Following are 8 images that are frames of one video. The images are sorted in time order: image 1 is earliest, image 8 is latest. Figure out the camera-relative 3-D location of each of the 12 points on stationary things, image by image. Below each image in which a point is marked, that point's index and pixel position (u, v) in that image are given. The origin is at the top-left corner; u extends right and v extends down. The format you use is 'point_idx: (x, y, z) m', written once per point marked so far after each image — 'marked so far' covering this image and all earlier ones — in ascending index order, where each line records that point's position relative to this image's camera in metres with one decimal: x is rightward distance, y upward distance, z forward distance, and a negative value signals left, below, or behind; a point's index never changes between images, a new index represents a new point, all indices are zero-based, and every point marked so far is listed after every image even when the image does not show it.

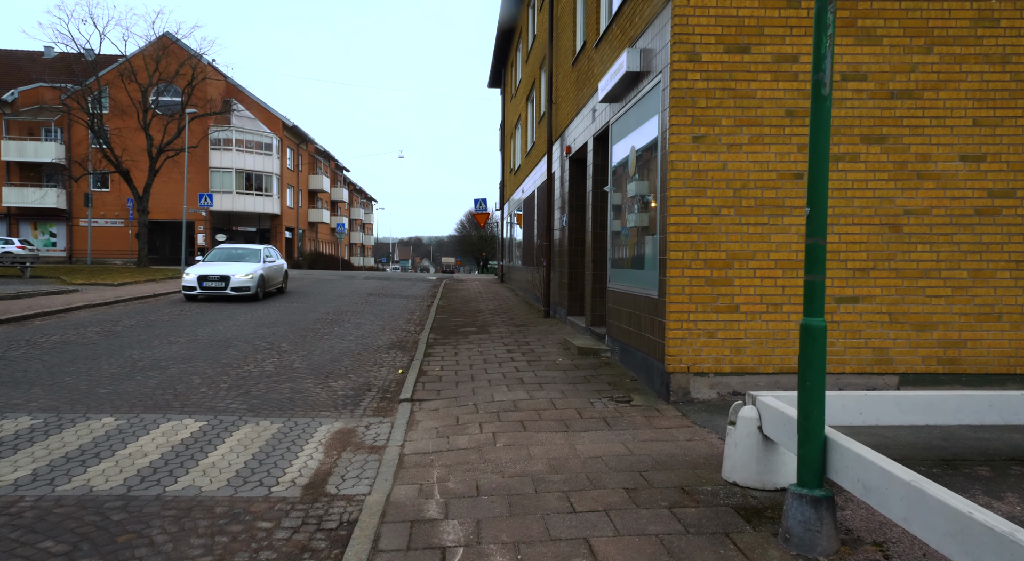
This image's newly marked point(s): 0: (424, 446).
0: (-0.7, -1.2, +4.9) m
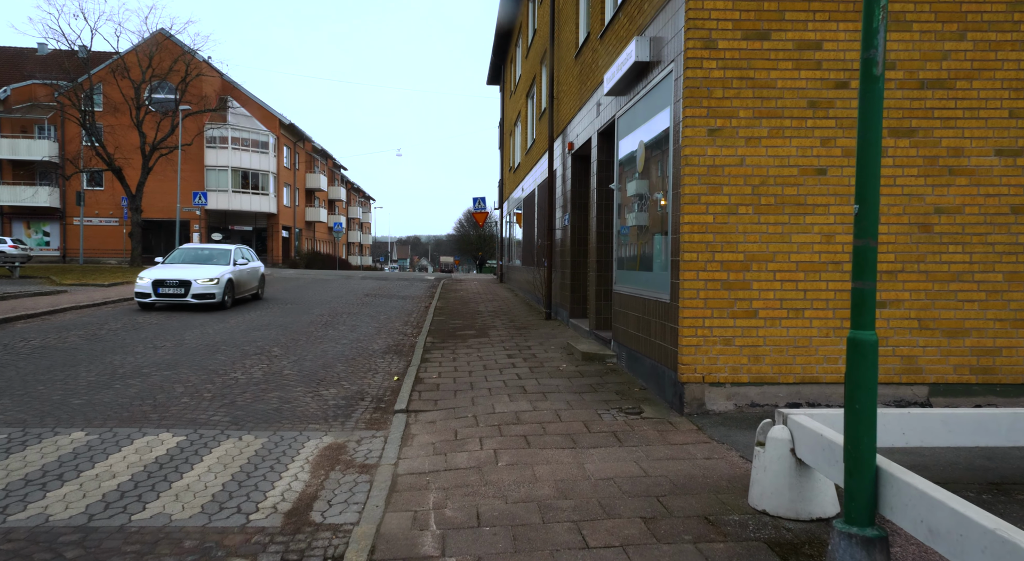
0: (-0.6, -1.3, +4.5) m
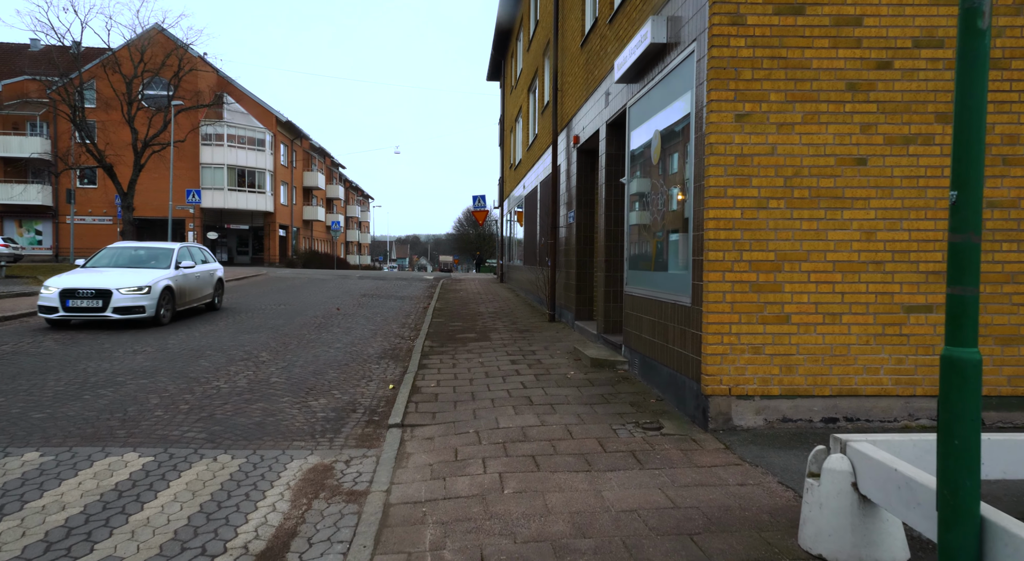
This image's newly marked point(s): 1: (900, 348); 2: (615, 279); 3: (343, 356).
0: (-0.6, -1.3, +3.9) m
1: (+2.9, -0.5, +4.8) m
2: (+1.4, 0.0, +8.6) m
3: (-2.3, -1.1, +9.0) m
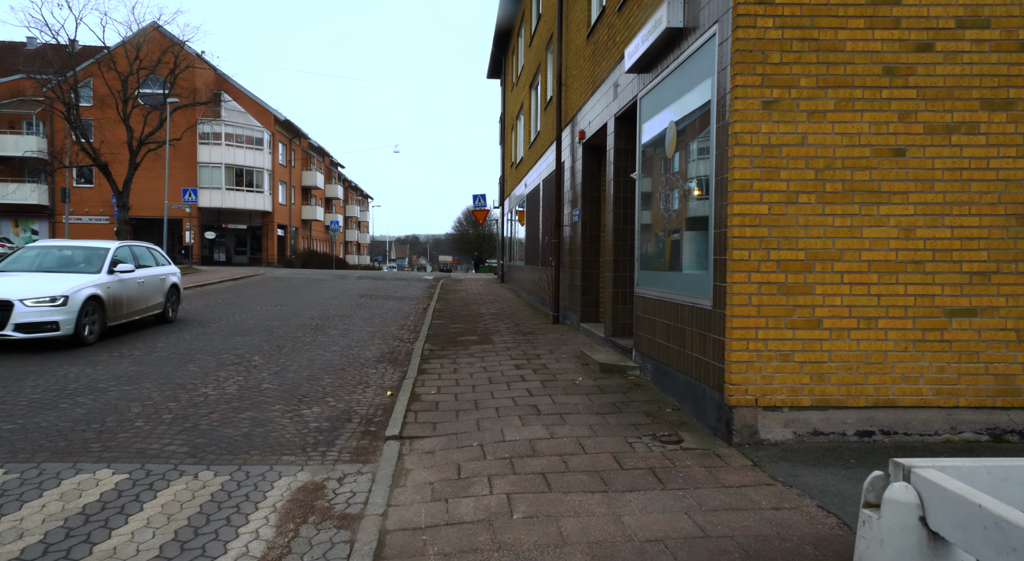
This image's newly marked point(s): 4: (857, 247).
0: (-0.5, -1.3, +3.6) m
1: (+2.9, -0.5, +4.5) m
2: (+1.4, 0.0, +8.2) m
3: (-2.3, -1.1, +8.6) m
4: (+2.4, +0.2, +4.5) m
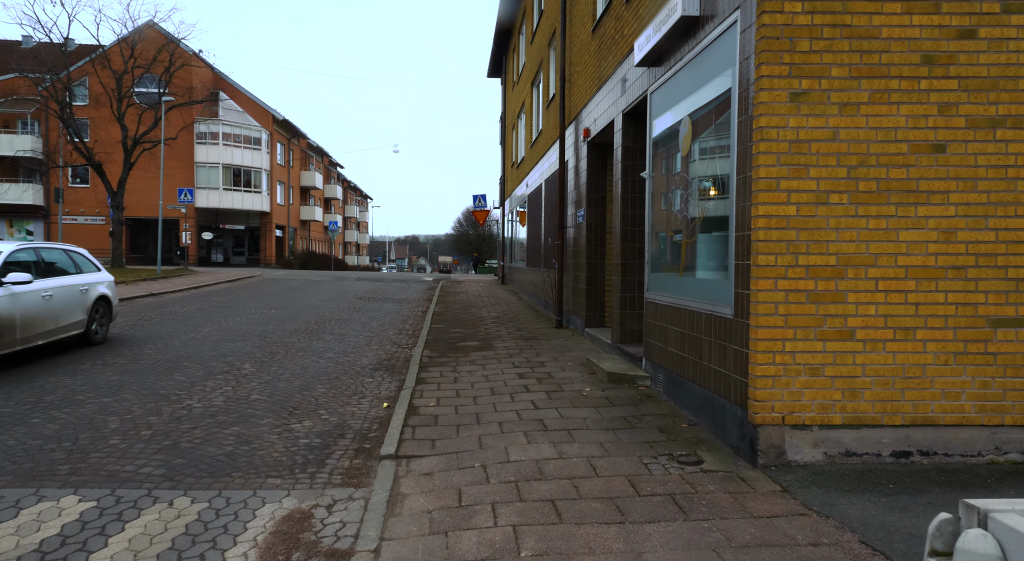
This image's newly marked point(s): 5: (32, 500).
0: (-0.5, -1.3, +3.2) m
1: (+3.0, -0.6, +4.1) m
2: (+1.4, 0.0, +7.8) m
3: (-2.2, -1.1, +8.2) m
4: (+2.4, +0.2, +4.1) m
5: (-2.8, -1.3, +3.8) m
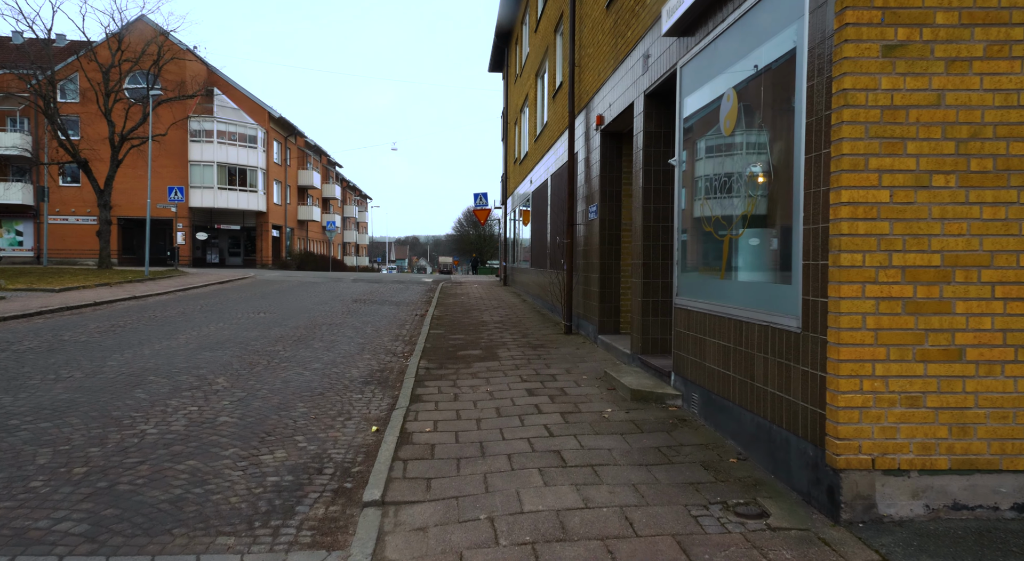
0: (-0.4, -1.4, +2.3) m
1: (+3.1, -0.6, +3.2) m
2: (+1.5, -0.1, +6.9) m
3: (-2.2, -1.1, +7.3) m
4: (+2.5, +0.2, +3.2) m
5: (-2.7, -1.3, +2.9) m
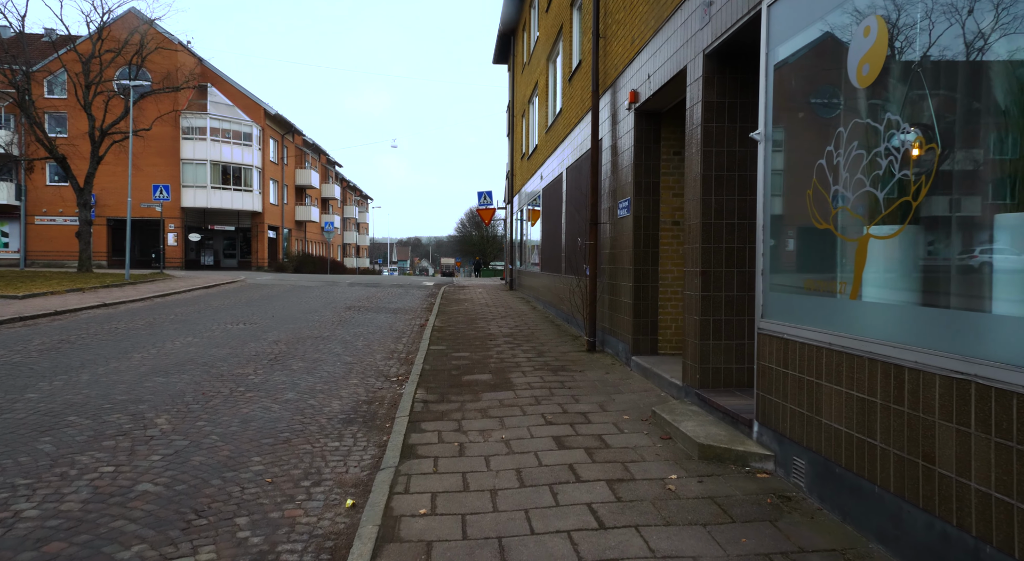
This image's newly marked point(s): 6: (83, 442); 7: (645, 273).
0: (-0.3, -1.5, +0.7) m
1: (+3.2, -0.7, +1.6) m
2: (+1.7, -0.2, +5.4) m
3: (-2.0, -1.3, +5.8) m
4: (+2.6, +0.1, +1.7) m
5: (-2.5, -1.4, +1.3) m
6: (-3.2, -1.2, +4.9) m
7: (+1.5, +0.1, +7.5) m
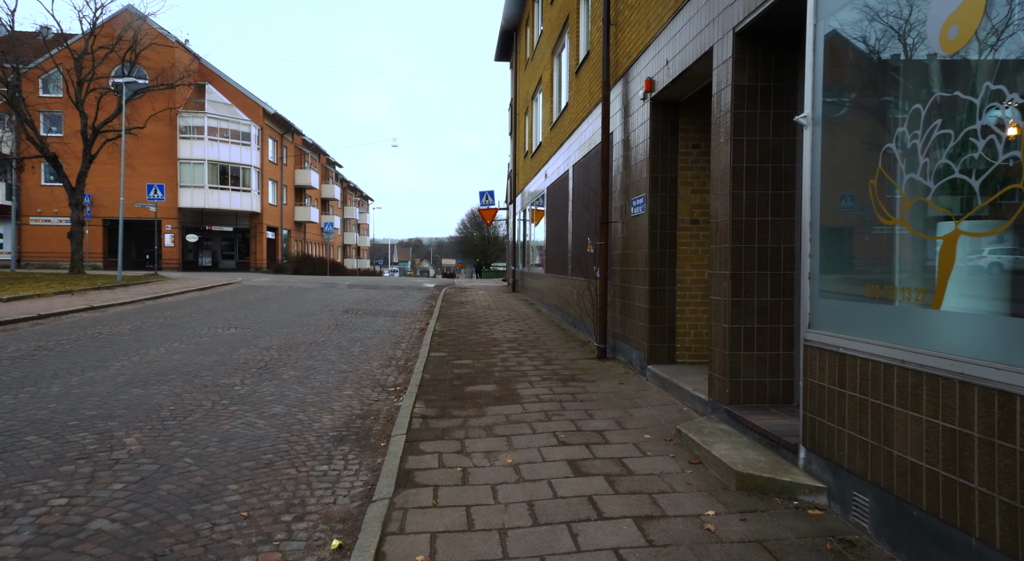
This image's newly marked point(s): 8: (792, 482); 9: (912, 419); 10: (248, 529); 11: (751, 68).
0: (-0.2, -1.5, +0.2) m
1: (+3.3, -0.7, +1.1) m
2: (+1.8, -0.2, +4.8) m
3: (-1.9, -1.3, +5.2) m
4: (+2.7, 0.0, +1.1) m
5: (-2.5, -1.4, +0.8) m
6: (-3.2, -1.2, +4.3) m
7: (+1.6, 0.0, +7.0) m
8: (+1.5, -1.1, +3.5) m
9: (+1.8, -0.6, +2.8) m
10: (-1.5, -1.4, +3.7) m
11: (+1.7, +1.6, +4.7) m
